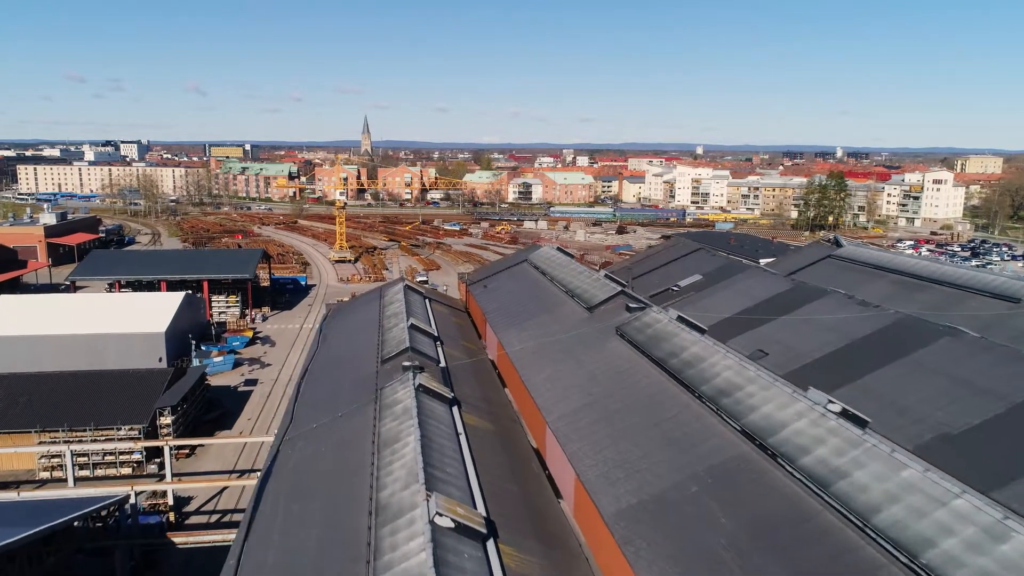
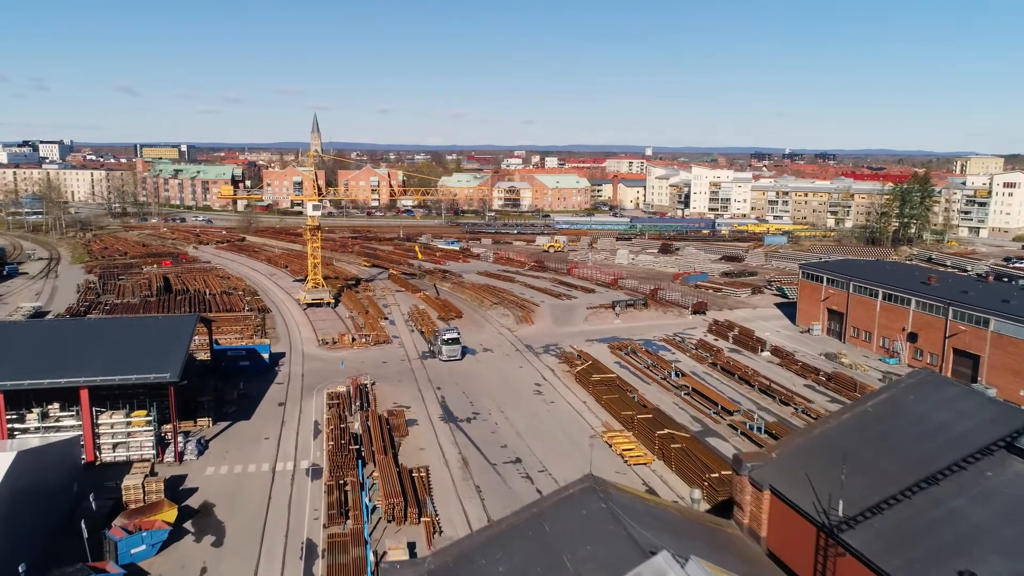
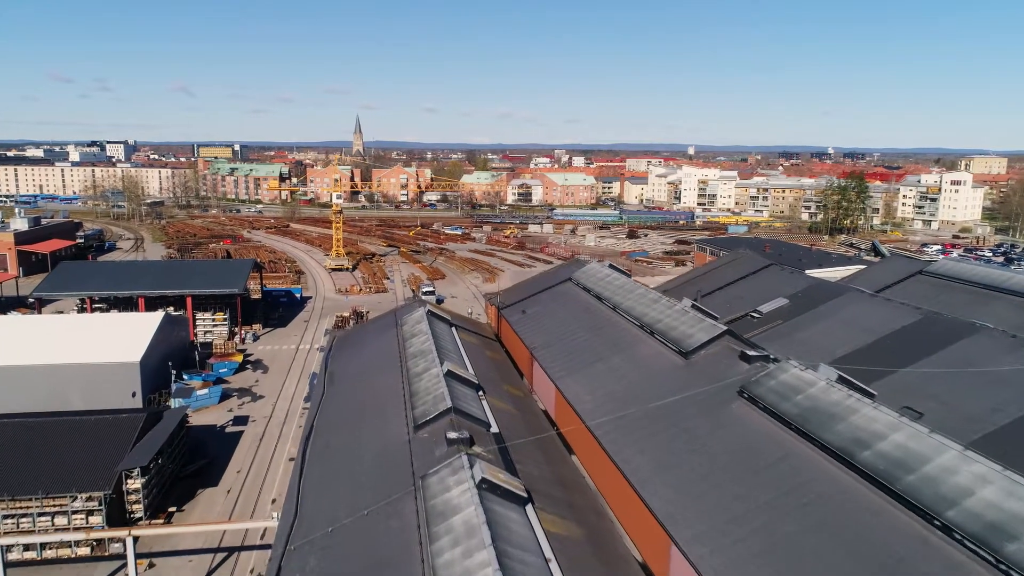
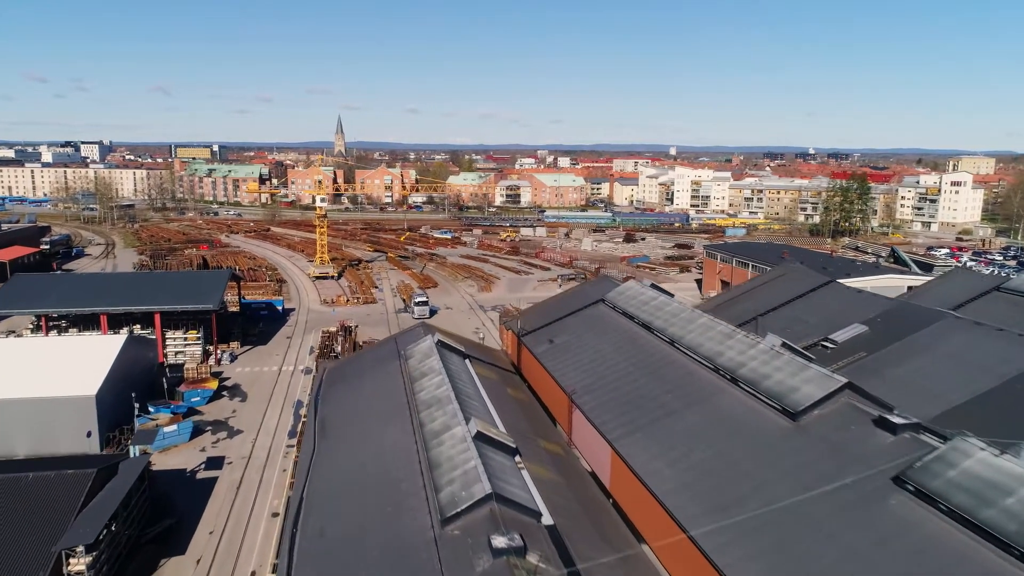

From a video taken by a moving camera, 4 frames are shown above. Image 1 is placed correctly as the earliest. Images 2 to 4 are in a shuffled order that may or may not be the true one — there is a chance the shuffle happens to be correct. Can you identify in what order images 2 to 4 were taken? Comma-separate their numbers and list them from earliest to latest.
3, 4, 2
